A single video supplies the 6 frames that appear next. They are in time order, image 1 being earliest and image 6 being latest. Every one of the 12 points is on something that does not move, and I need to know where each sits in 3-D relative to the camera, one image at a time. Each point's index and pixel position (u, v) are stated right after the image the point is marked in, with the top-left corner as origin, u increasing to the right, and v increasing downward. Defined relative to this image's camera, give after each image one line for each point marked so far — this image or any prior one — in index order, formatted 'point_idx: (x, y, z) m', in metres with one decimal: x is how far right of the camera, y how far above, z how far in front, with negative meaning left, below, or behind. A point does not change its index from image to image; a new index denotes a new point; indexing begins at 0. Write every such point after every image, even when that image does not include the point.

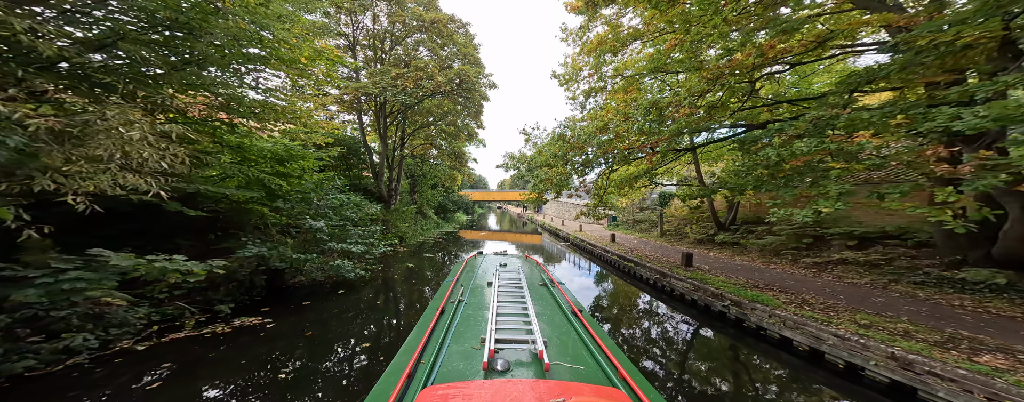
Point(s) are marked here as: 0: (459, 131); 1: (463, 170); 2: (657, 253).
0: (-2.9, +3.8, +15.0) m
1: (-3.2, +1.9, +17.9) m
2: (+4.8, -1.7, +8.9) m
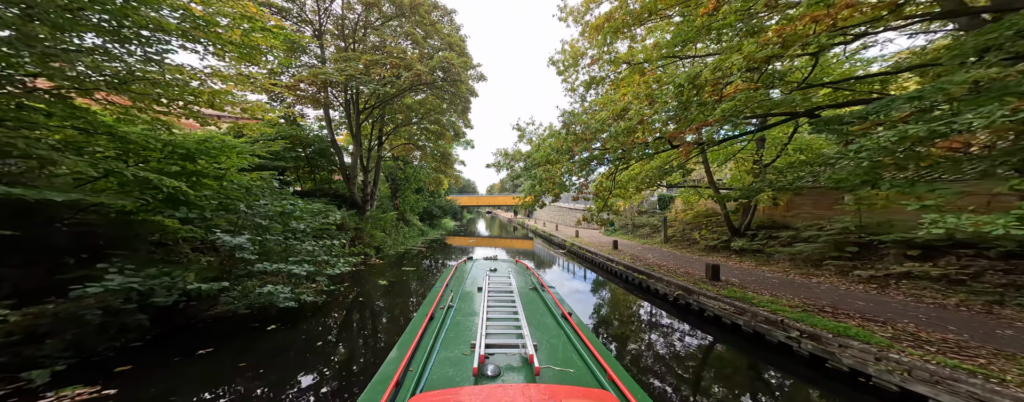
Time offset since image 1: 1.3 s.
0: (-3.4, +3.6, +13.8) m
1: (-3.8, +1.6, +16.6) m
2: (+4.6, -1.8, +7.9) m
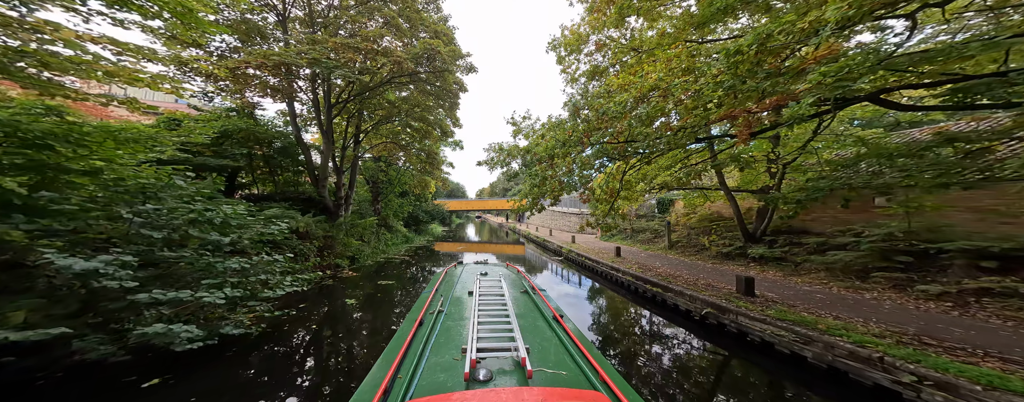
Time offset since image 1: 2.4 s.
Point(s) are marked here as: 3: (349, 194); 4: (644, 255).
0: (-3.8, +3.4, +12.6) m
1: (-4.3, +1.4, +15.4) m
2: (+4.4, -1.9, +7.0) m
3: (-6.4, +0.3, +10.7) m
4: (+5.0, -2.1, +10.2) m
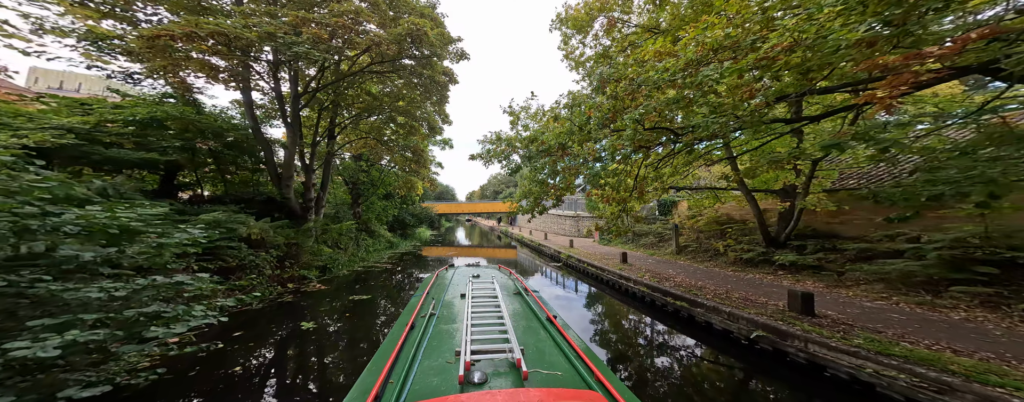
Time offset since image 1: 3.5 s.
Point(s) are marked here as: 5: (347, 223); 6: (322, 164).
0: (-4.0, +3.3, +11.5) m
1: (-4.7, +1.3, +14.2) m
2: (+4.4, -1.9, +6.1) m
3: (-6.6, +0.2, +9.4) m
4: (+4.8, -2.1, +9.3) m
5: (-6.6, -0.9, +10.9) m
6: (-6.9, +1.3, +9.9) m
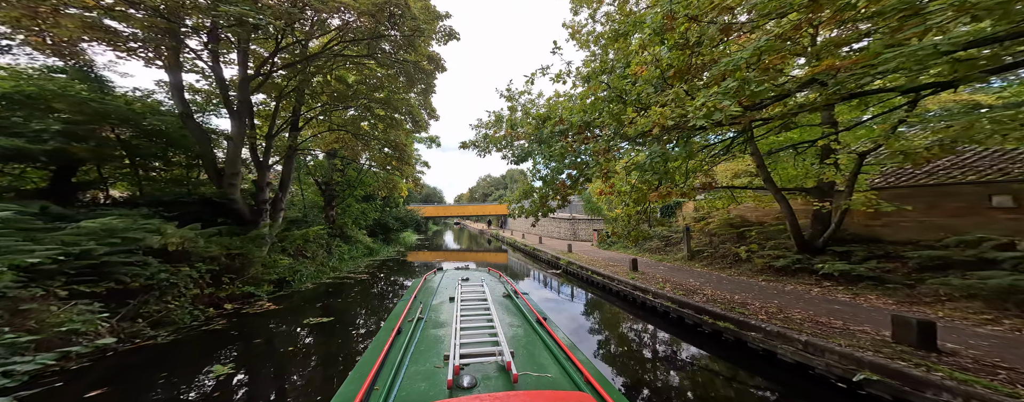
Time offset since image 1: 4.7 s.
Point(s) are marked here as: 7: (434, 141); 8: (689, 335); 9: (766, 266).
0: (-4.3, +3.2, +10.1) m
1: (-5.0, +1.2, +12.8) m
2: (+4.4, -1.9, +5.1) m
3: (-6.7, +0.1, +7.9) m
4: (+4.7, -2.1, +8.3) m
5: (-6.8, -1.0, +9.4) m
6: (-7.0, +1.3, +8.4) m
7: (-4.9, +3.8, +17.1) m
8: (+3.4, -2.6, +5.1) m
9: (+6.5, -1.6, +6.9) m
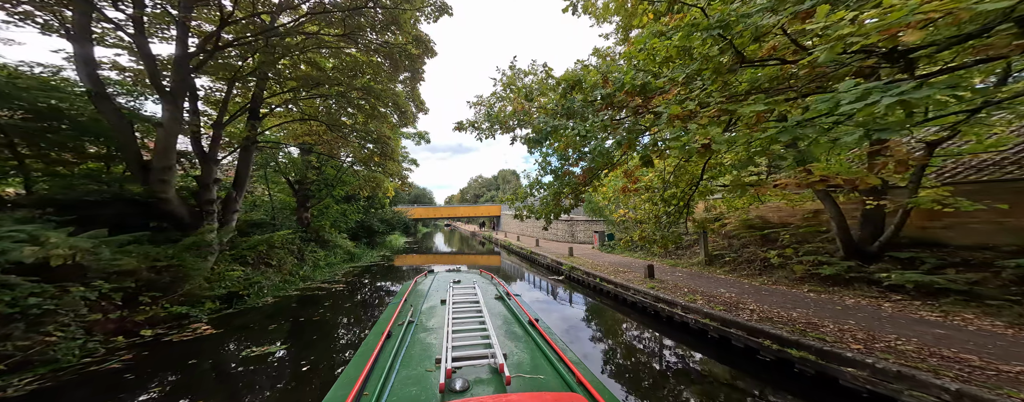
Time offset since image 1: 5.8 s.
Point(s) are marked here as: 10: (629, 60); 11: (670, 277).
0: (-4.3, +3.2, +8.9) m
1: (-5.1, +1.2, +11.6) m
2: (+4.6, -1.8, +4.2) m
3: (-6.6, +0.2, +6.6) m
4: (+4.7, -2.1, +7.4) m
5: (-6.8, -1.0, +8.1) m
6: (-7.0, +1.3, +7.1) m
7: (-5.2, +3.8, +15.9) m
8: (+3.5, -2.5, +4.2) m
9: (+6.5, -1.6, +6.1) m
10: (+1.4, +1.6, +3.1) m
11: (+4.4, -2.1, +7.6) m
